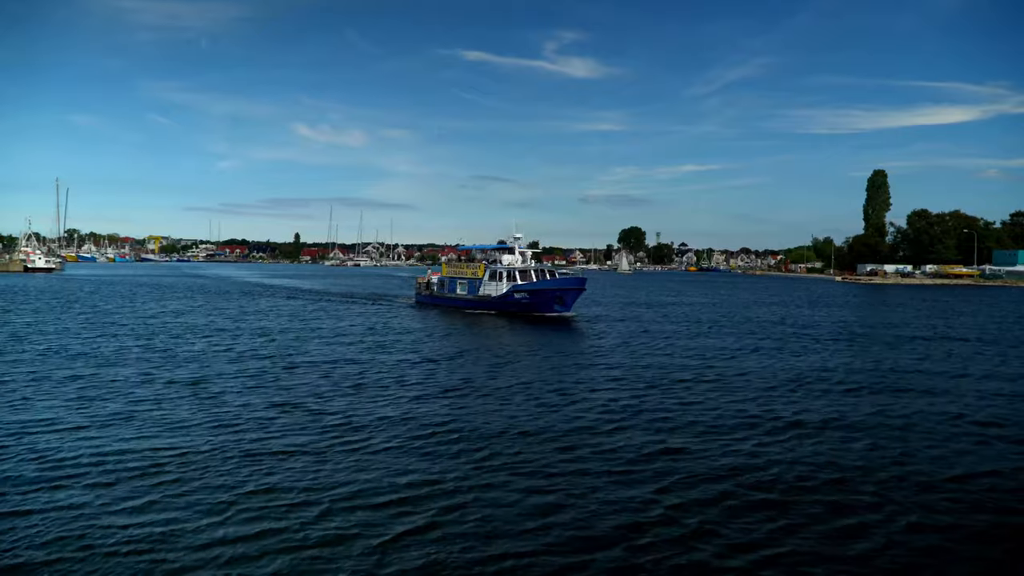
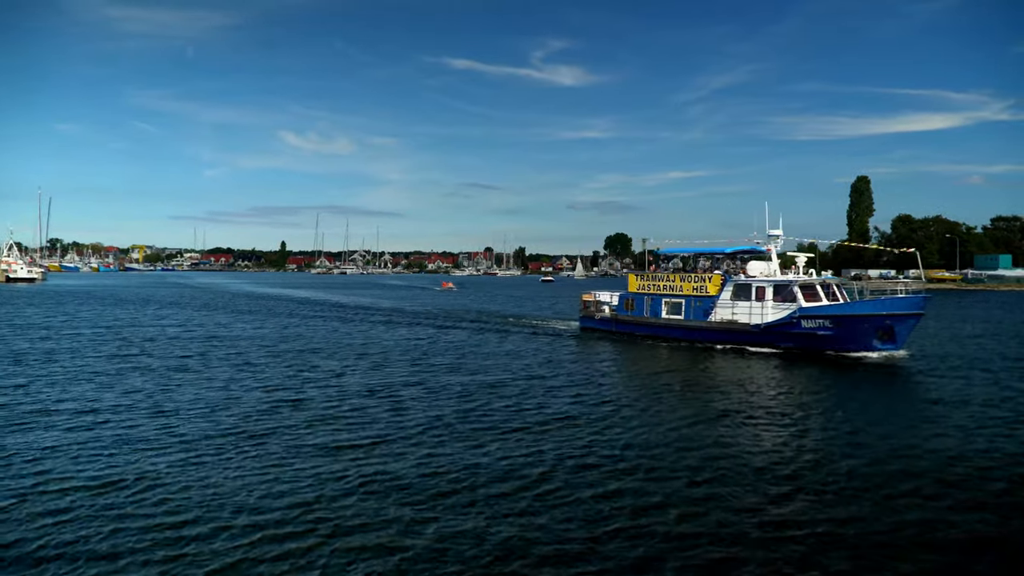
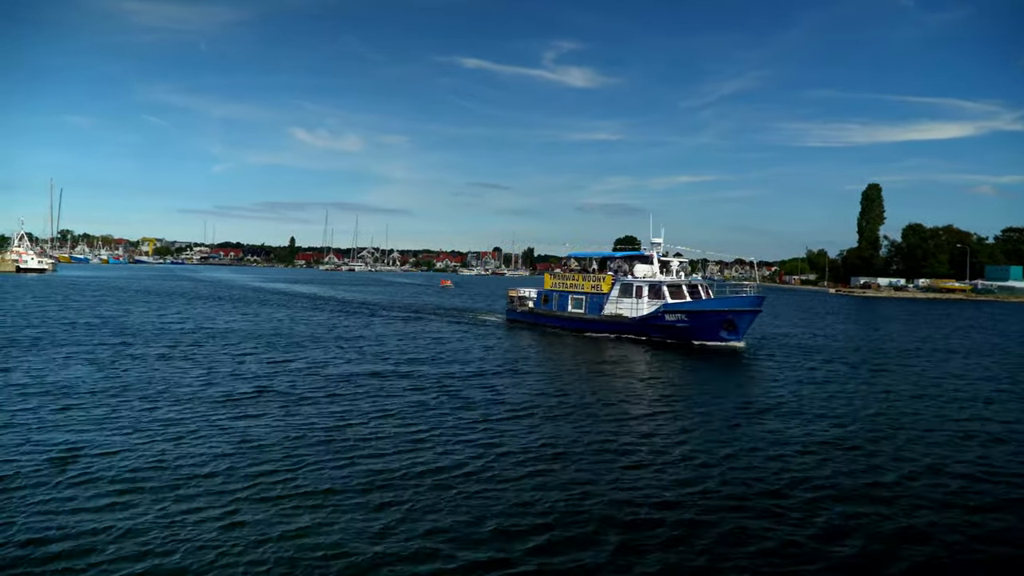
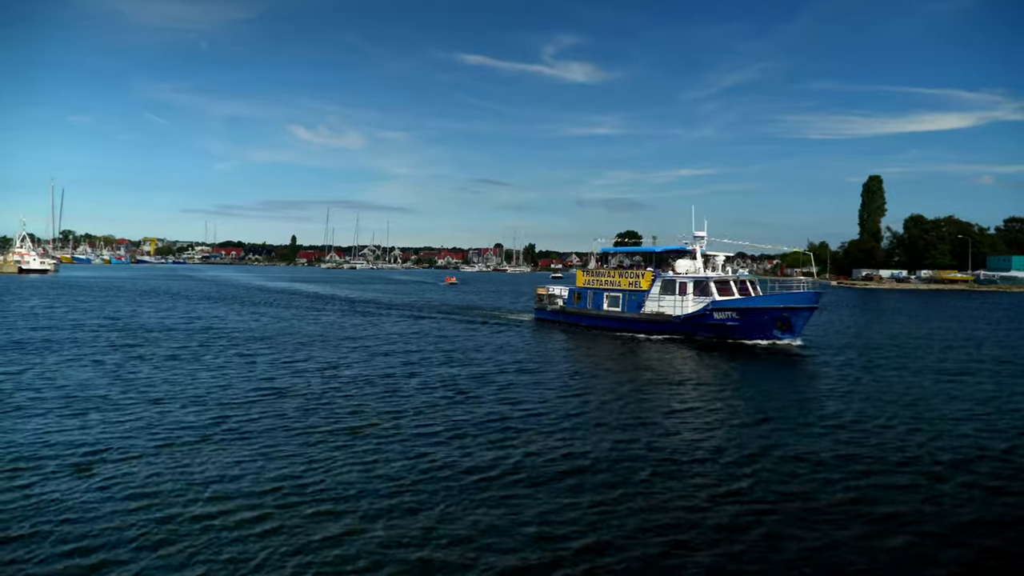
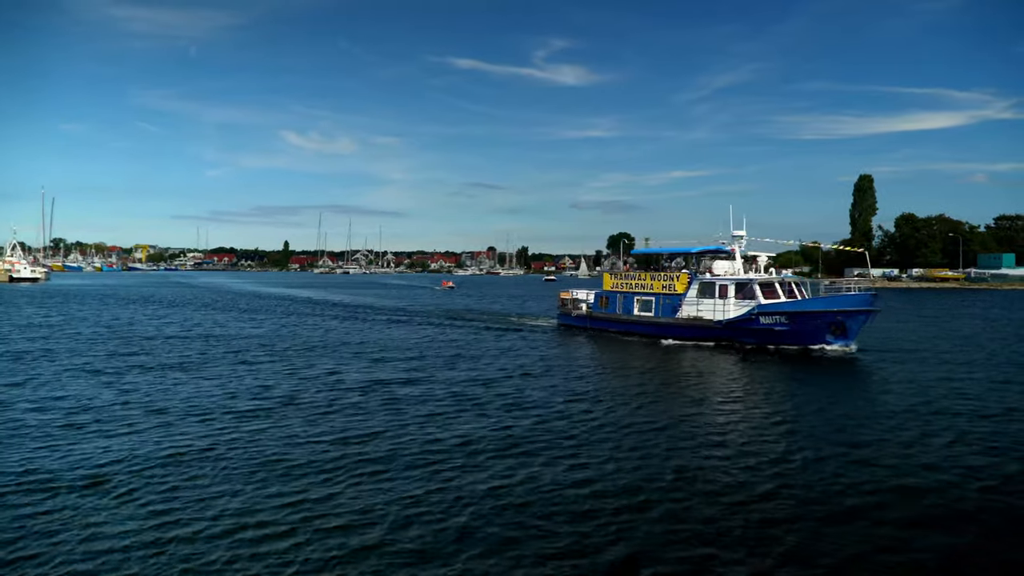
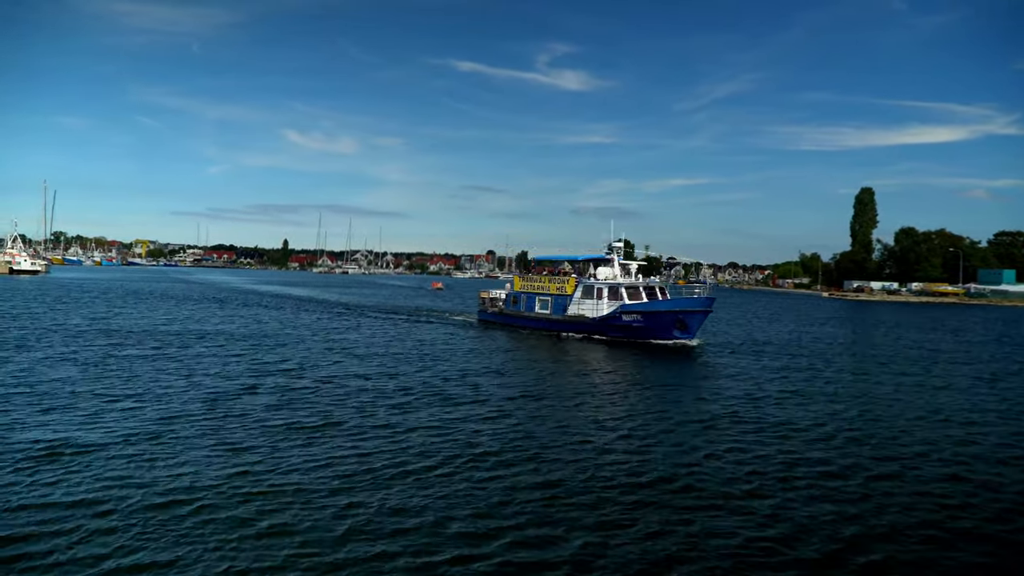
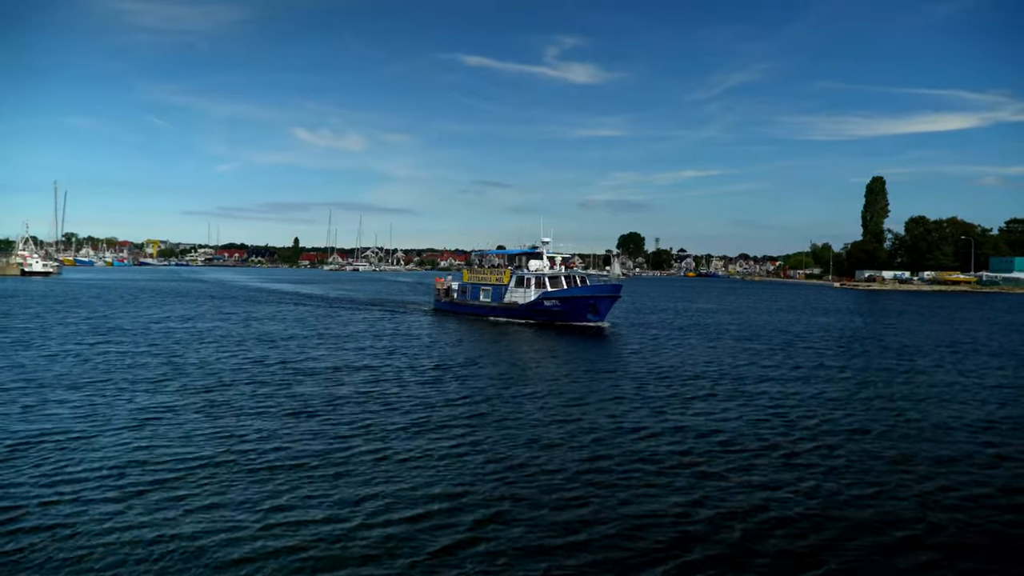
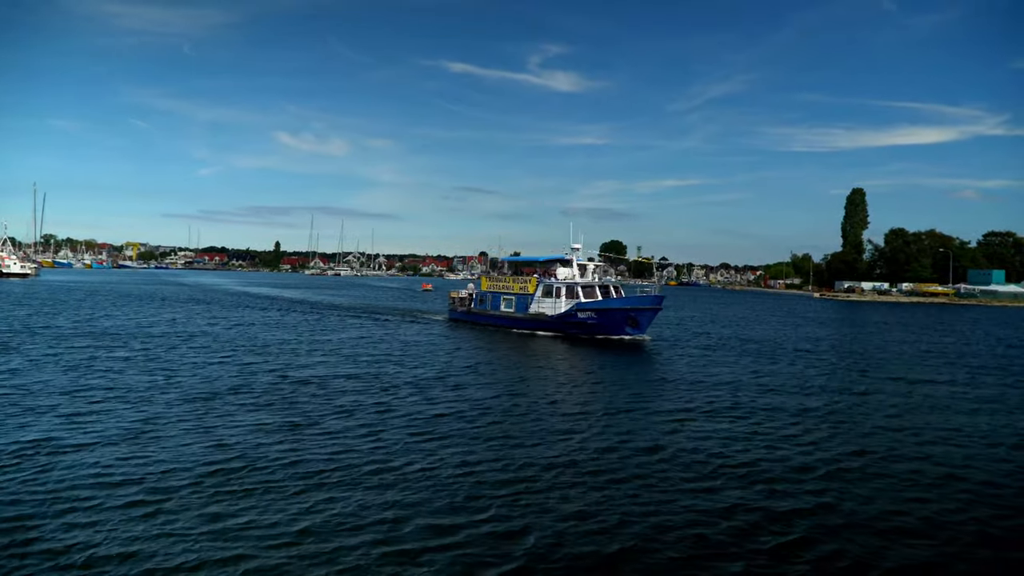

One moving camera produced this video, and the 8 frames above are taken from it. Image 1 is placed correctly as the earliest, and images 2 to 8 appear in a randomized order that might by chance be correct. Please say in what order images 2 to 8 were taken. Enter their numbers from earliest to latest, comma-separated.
7, 8, 6, 3, 4, 5, 2
